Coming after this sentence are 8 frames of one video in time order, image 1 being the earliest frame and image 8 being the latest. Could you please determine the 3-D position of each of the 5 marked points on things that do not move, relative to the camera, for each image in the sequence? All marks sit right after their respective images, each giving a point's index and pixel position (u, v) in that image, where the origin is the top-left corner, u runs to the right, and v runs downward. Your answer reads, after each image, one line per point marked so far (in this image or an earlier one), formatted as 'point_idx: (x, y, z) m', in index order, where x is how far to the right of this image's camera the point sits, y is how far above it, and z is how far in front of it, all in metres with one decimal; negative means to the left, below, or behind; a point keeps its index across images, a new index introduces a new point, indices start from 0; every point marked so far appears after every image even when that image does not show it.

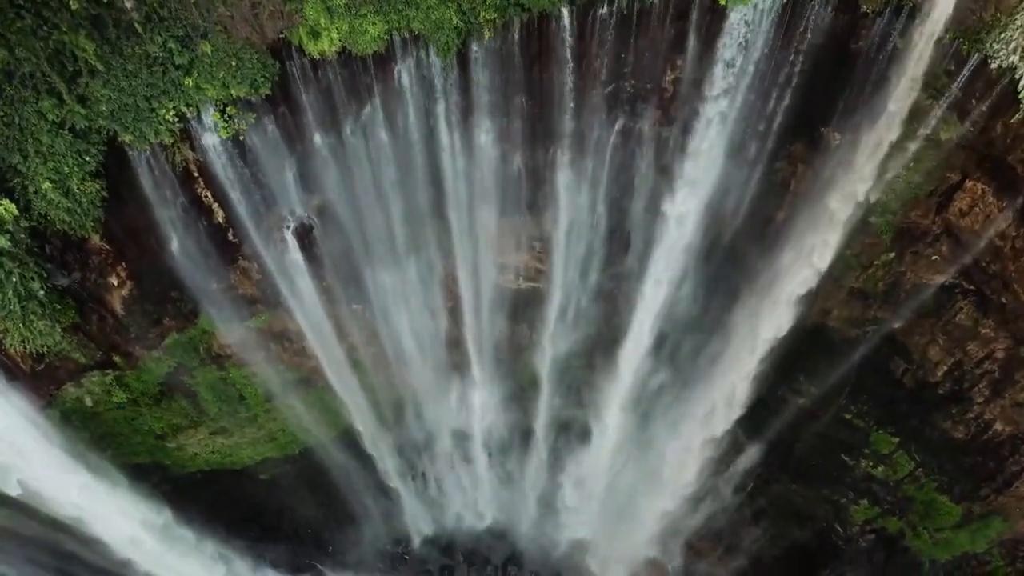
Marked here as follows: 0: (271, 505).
0: (-4.3, -3.9, +12.7) m
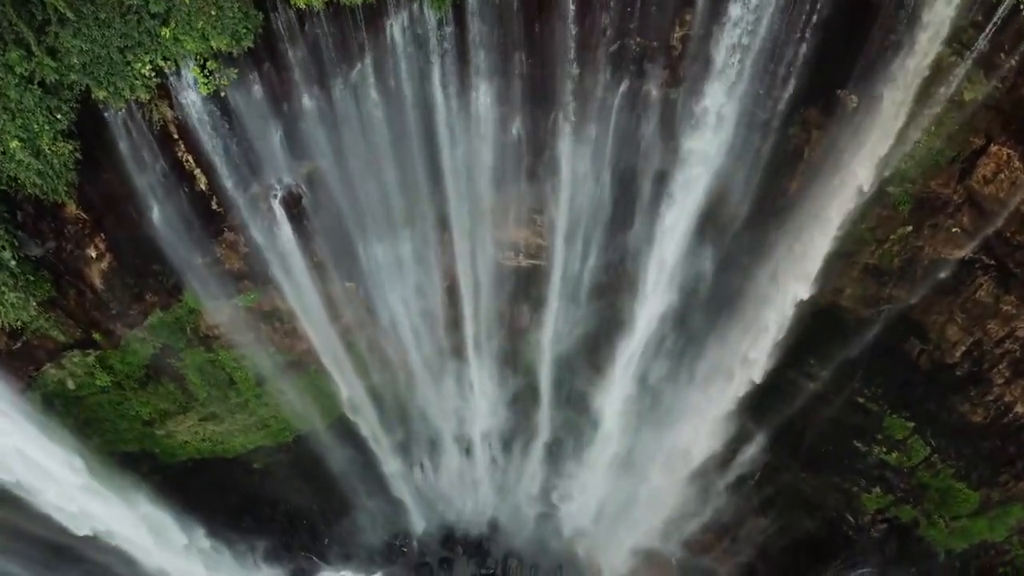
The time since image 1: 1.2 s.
0: (-4.3, -3.6, +12.3) m
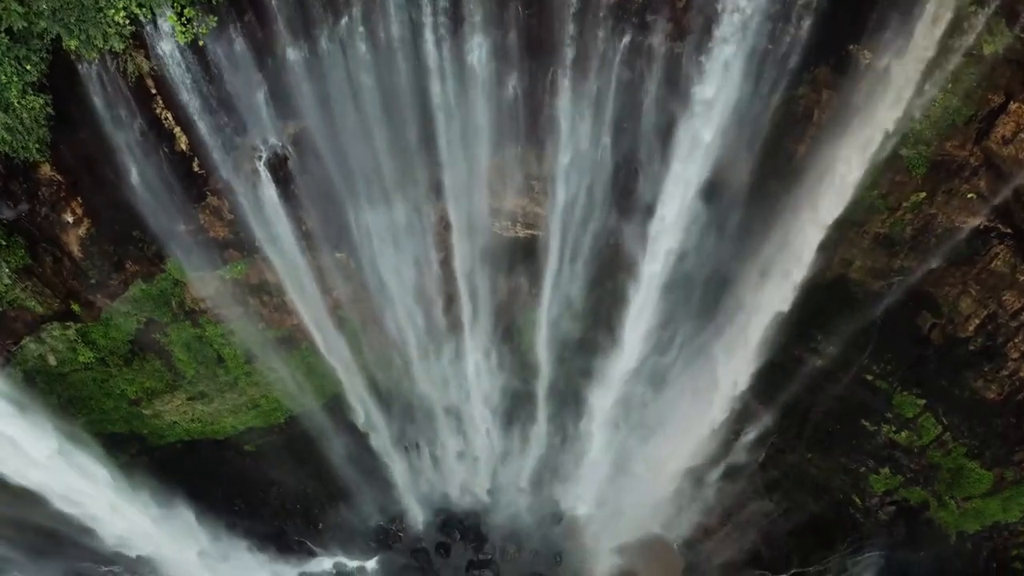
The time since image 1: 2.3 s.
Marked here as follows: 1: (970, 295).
0: (-4.3, -3.2, +12.0) m
1: (+5.7, -0.1, +8.9) m
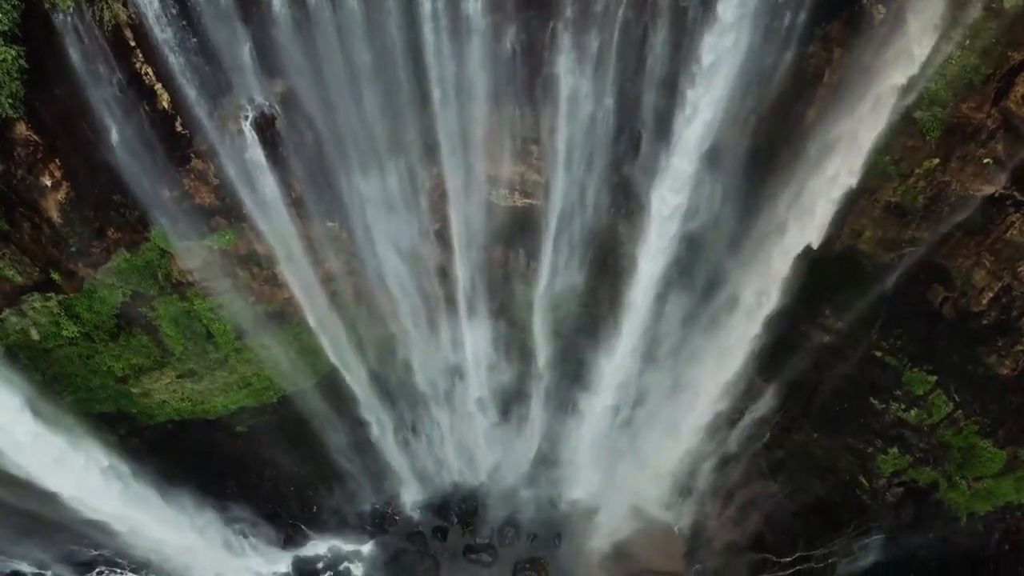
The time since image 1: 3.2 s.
0: (-4.3, -2.8, +11.7) m
1: (+5.7, +0.3, +8.6) m
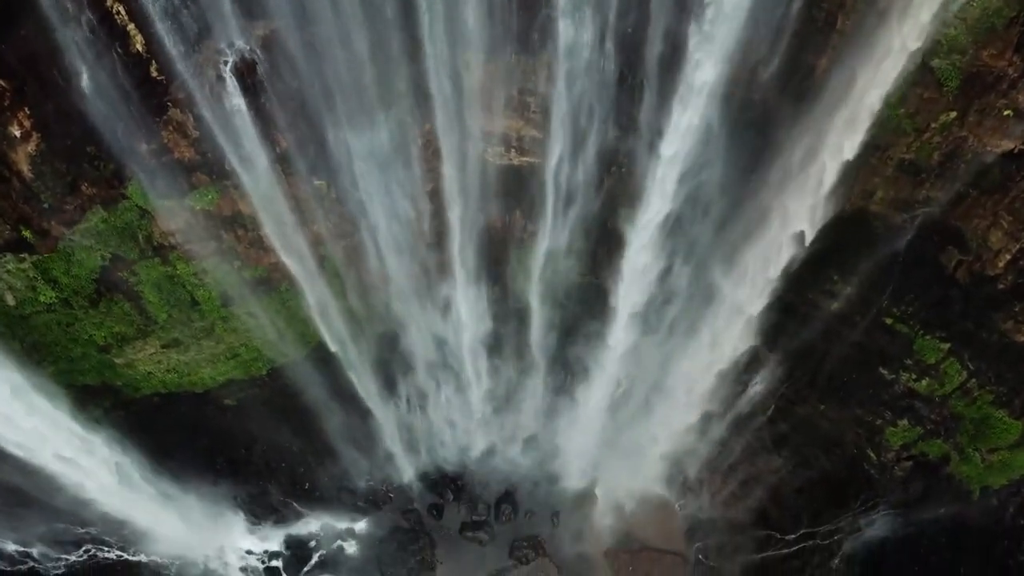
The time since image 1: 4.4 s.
0: (-4.4, -2.4, +11.4) m
1: (+5.7, +0.7, +8.2) m
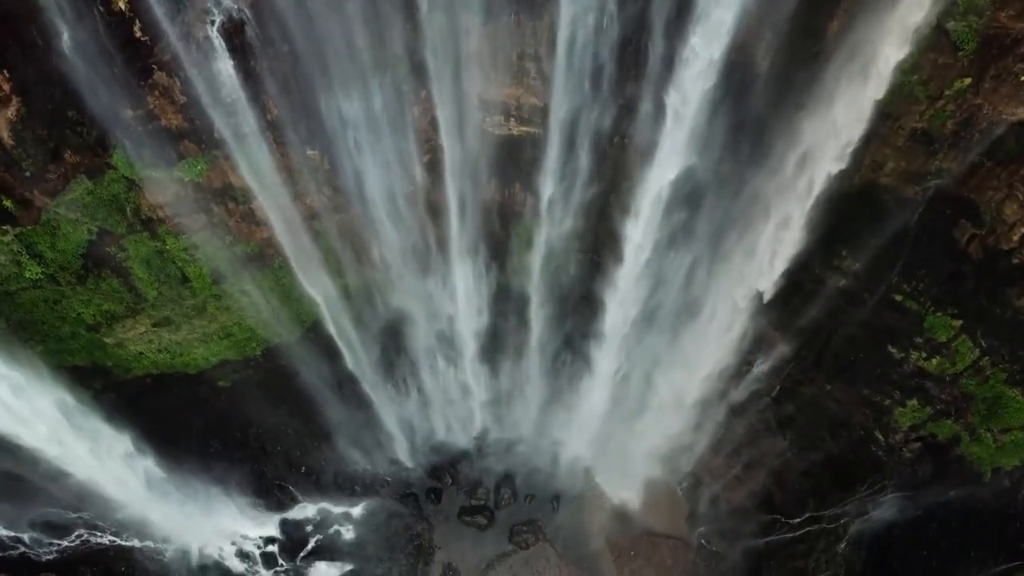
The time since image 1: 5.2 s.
0: (-4.4, -2.0, +11.1) m
1: (+5.7, +1.0, +7.9) m
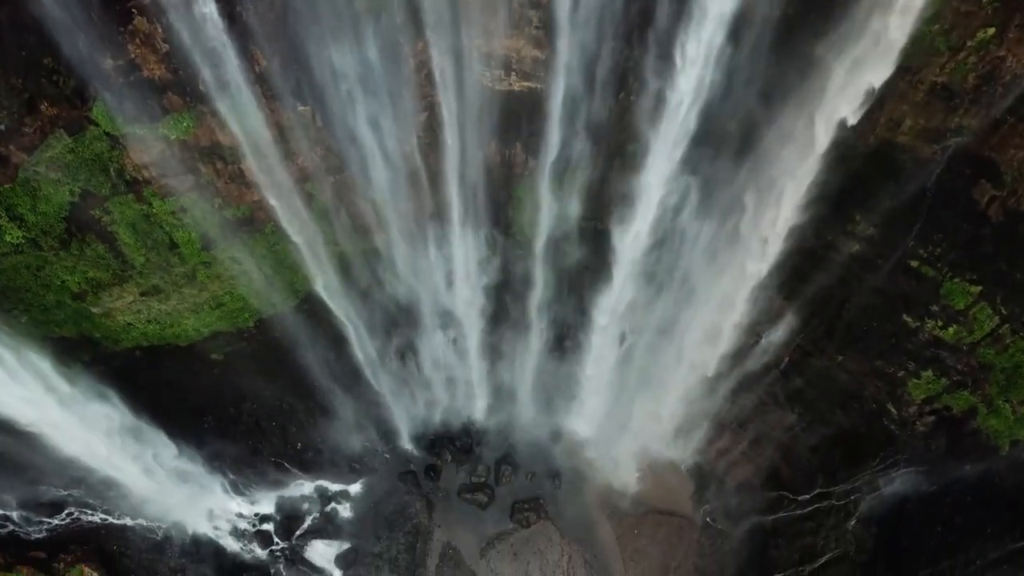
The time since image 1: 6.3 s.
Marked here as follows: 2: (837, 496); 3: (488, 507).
0: (-4.4, -1.6, +10.8) m
1: (+5.7, +1.4, +7.6) m
2: (+4.7, -3.0, +10.3) m
3: (-0.4, -3.4, +11.1) m
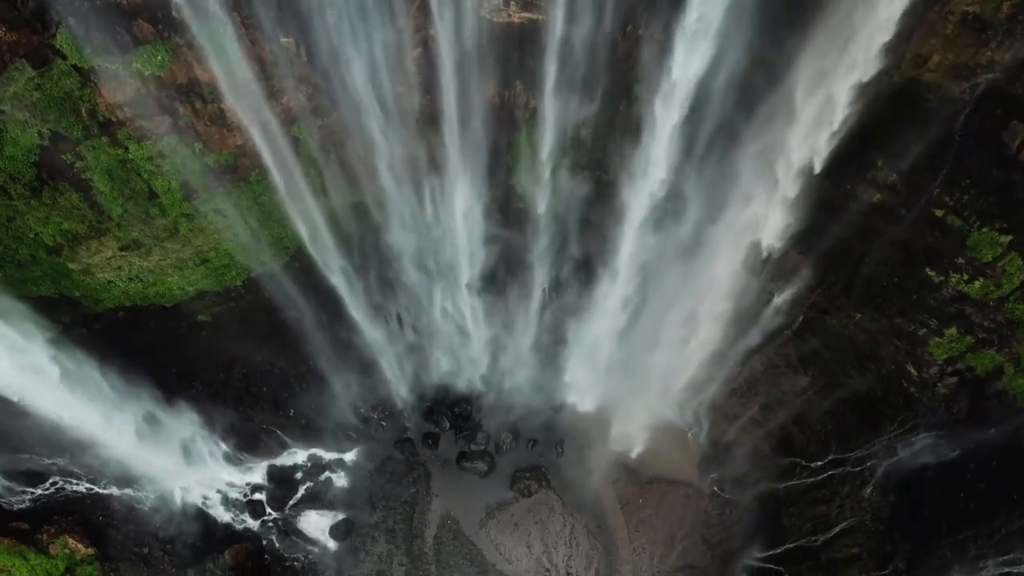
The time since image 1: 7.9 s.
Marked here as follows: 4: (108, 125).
0: (-4.3, -1.0, +10.3) m
1: (+5.7, +2.0, +7.0) m
2: (+4.7, -2.4, +9.8) m
3: (-0.4, -2.8, +10.6) m
4: (-4.3, +1.7, +7.7) m
